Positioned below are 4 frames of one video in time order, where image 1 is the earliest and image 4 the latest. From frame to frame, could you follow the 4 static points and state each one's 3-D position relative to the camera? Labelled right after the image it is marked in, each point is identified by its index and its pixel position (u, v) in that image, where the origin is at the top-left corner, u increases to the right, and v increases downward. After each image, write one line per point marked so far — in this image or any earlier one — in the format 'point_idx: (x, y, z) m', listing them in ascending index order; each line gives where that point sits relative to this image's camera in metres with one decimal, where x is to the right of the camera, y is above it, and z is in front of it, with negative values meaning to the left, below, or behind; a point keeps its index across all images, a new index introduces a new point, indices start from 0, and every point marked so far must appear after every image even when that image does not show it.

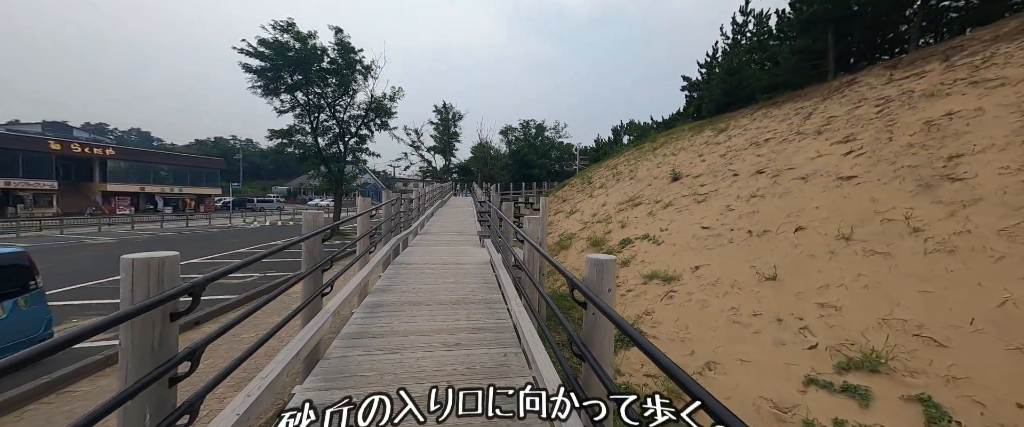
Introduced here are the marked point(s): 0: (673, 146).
0: (+7.6, +3.2, +15.0) m
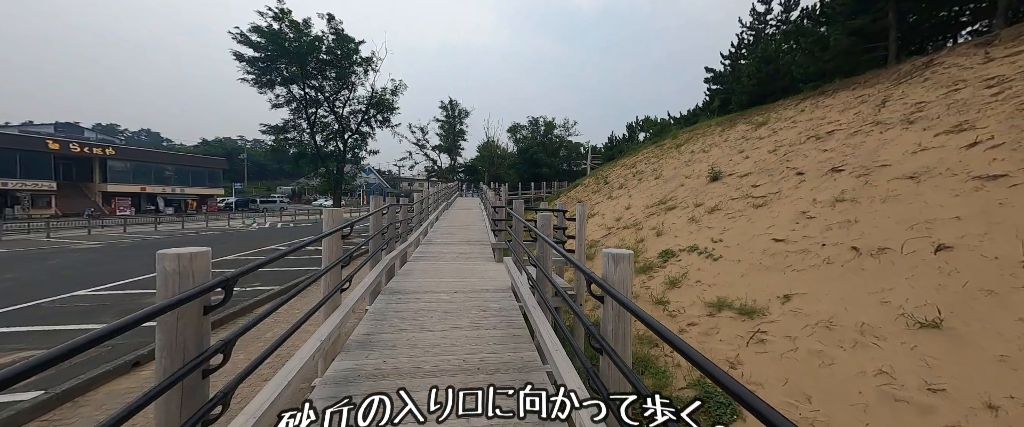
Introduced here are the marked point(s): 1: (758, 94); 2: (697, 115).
0: (+8.1, +3.0, +13.6) m
1: (+10.6, +5.1, +13.7) m
2: (+11.6, +6.1, +19.9) m
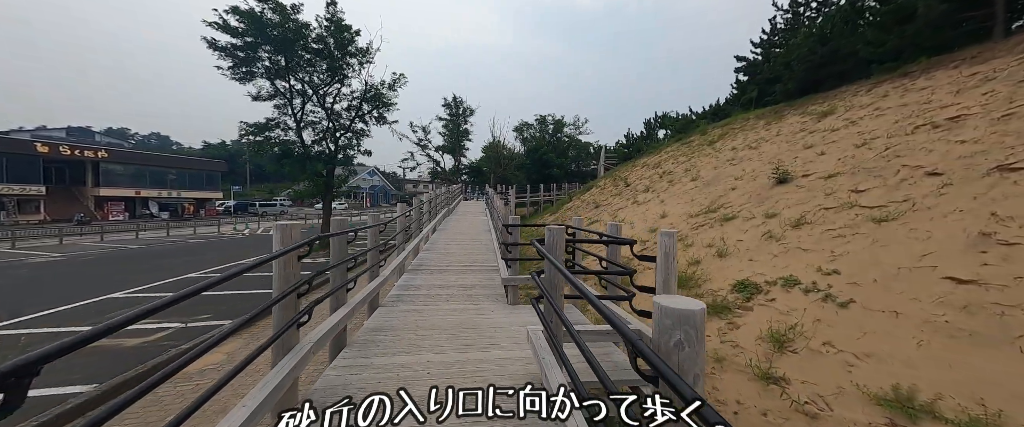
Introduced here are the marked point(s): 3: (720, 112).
0: (+8.4, +2.8, +11.7) m
1: (+10.9, +4.9, +11.8) m
2: (+12.1, +5.8, +18.0) m
3: (+12.1, +5.9, +18.5) m
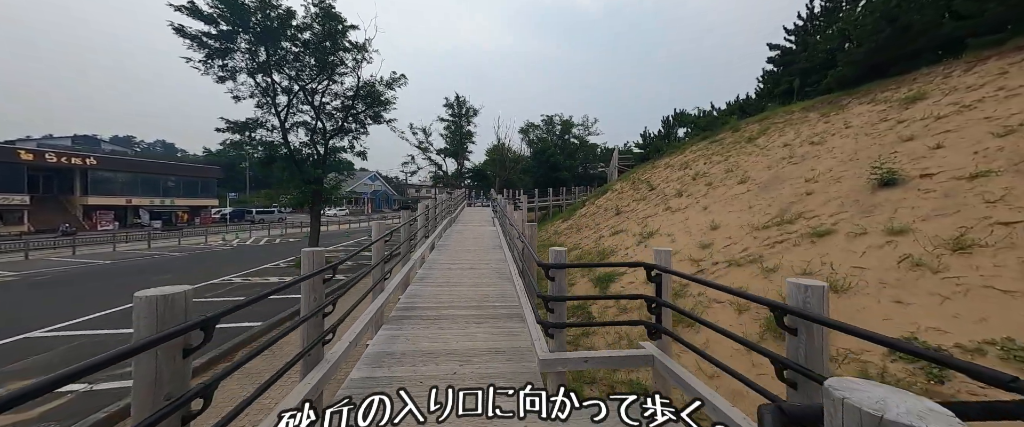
0: (+8.8, +2.5, +10.0) m
1: (+11.3, +4.7, +10.0) m
2: (+12.5, +5.6, +16.2) m
3: (+12.5, +5.6, +16.8) m
